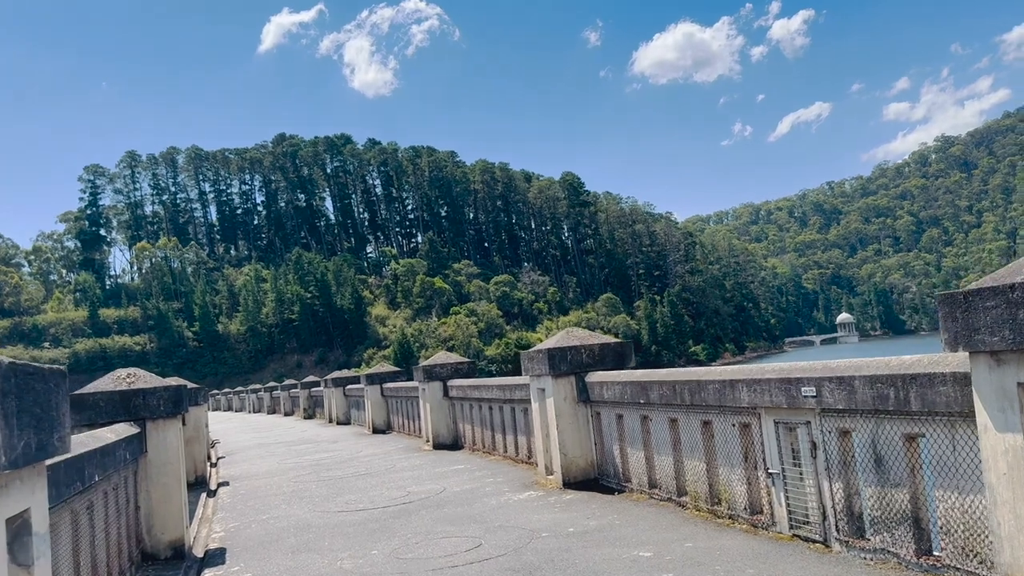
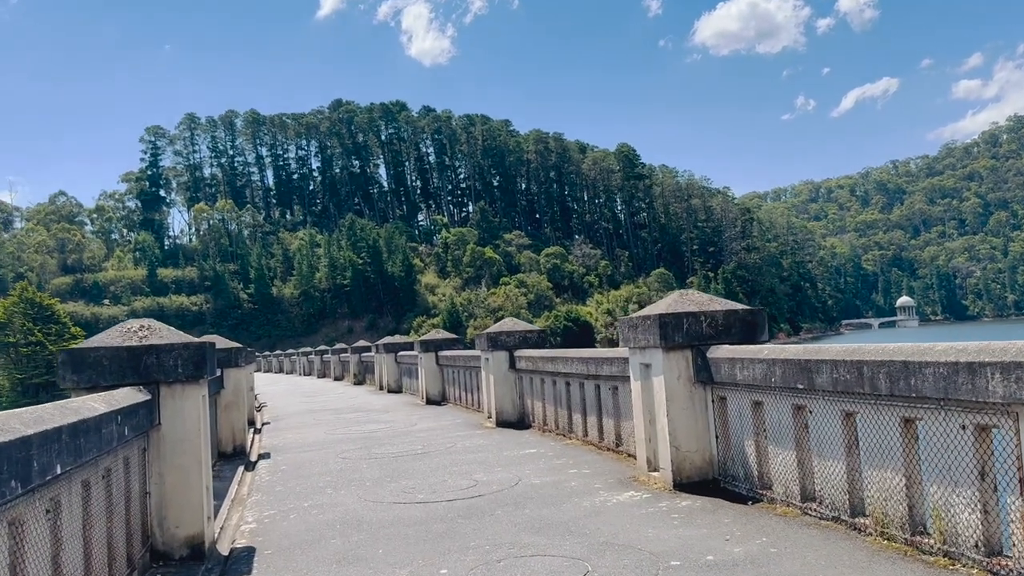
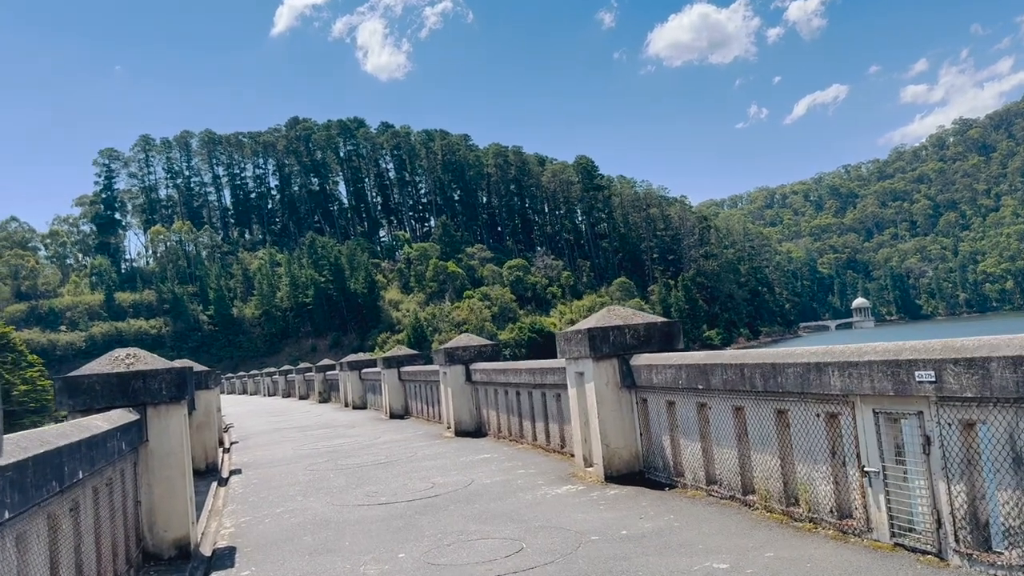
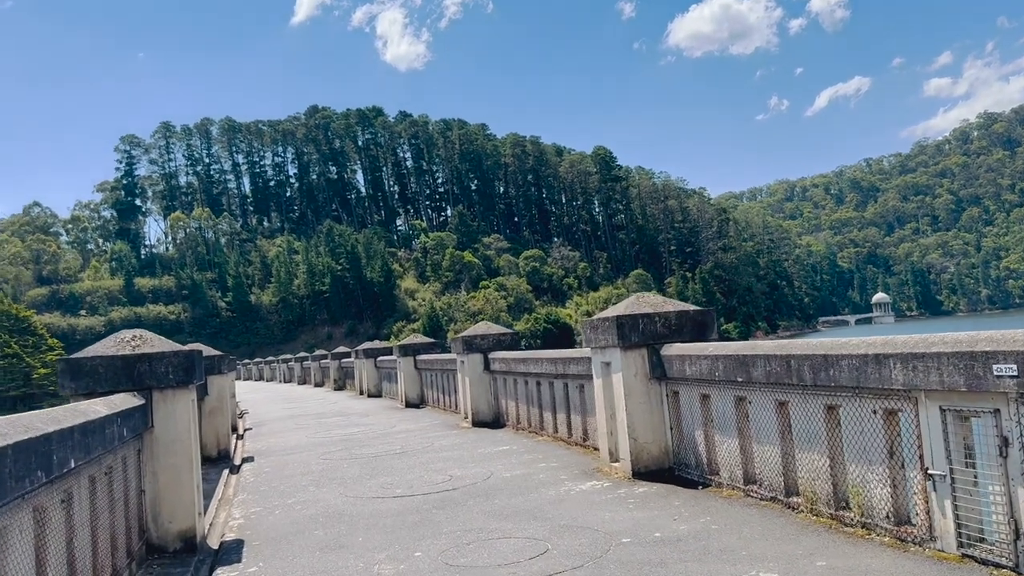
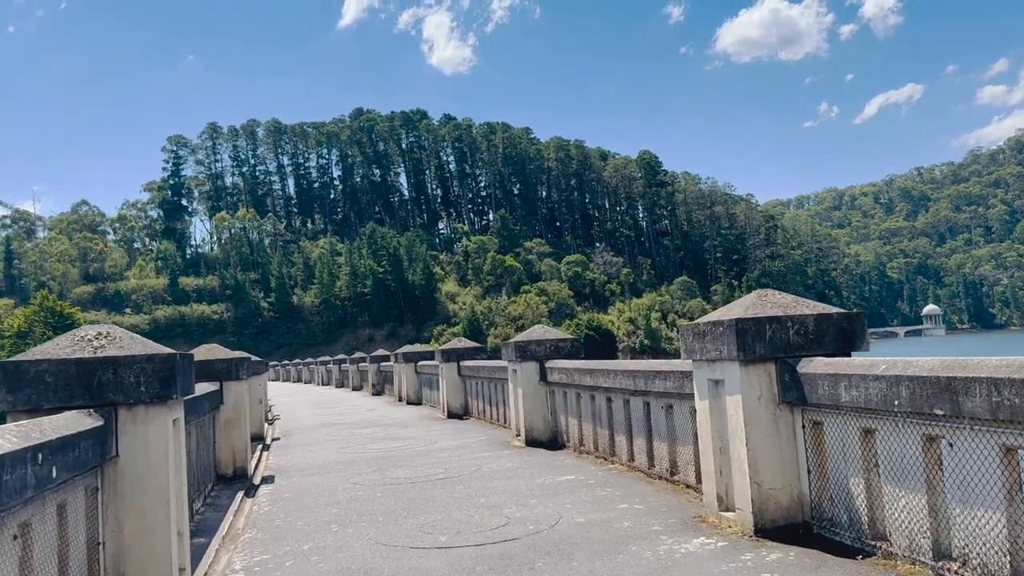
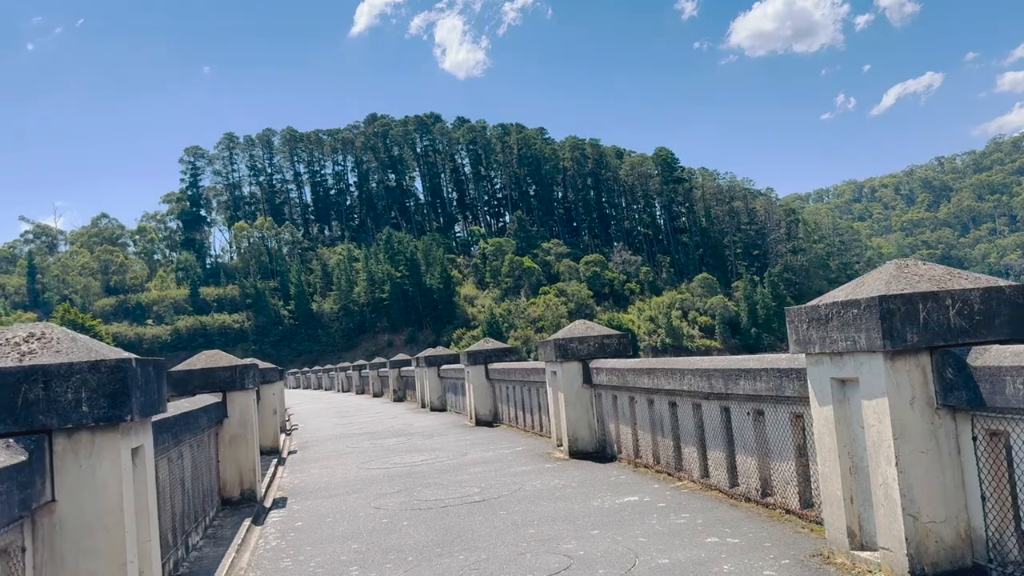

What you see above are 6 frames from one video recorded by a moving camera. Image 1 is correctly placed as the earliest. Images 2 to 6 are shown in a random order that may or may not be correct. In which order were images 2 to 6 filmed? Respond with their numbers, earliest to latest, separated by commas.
3, 4, 2, 5, 6
